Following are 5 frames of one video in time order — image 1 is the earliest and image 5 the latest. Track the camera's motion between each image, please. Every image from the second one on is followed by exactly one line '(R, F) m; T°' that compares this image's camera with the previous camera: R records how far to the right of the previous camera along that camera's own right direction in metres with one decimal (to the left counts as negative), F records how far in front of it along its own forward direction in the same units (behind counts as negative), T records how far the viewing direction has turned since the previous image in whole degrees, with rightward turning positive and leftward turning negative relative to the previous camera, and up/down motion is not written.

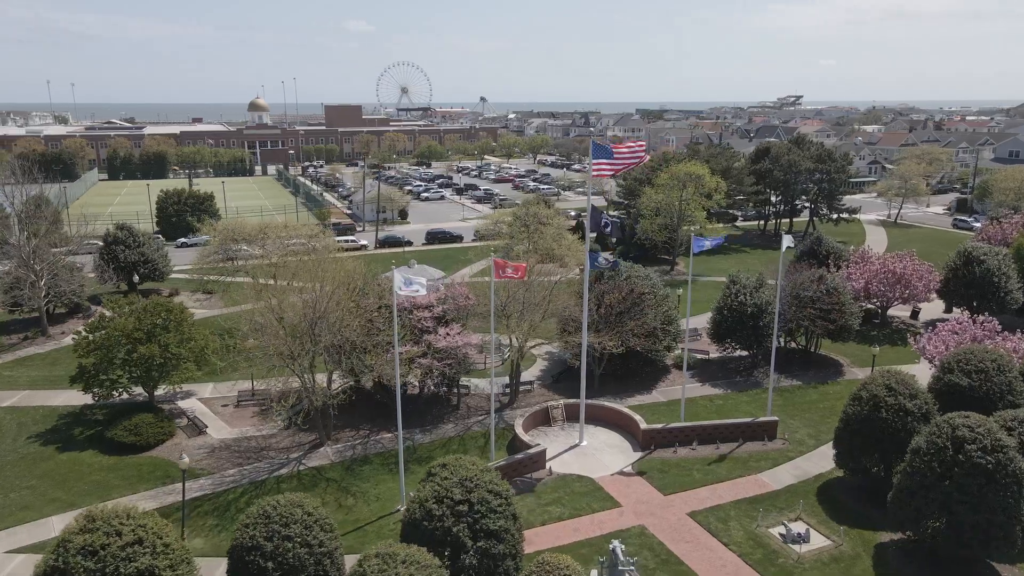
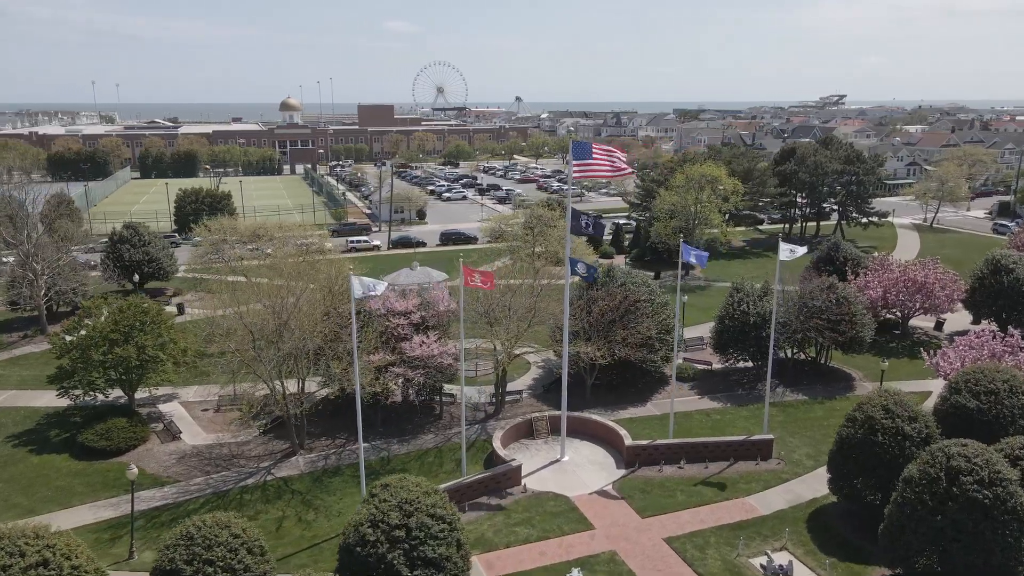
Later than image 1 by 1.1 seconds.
(+1.7, +1.1) m; -3°
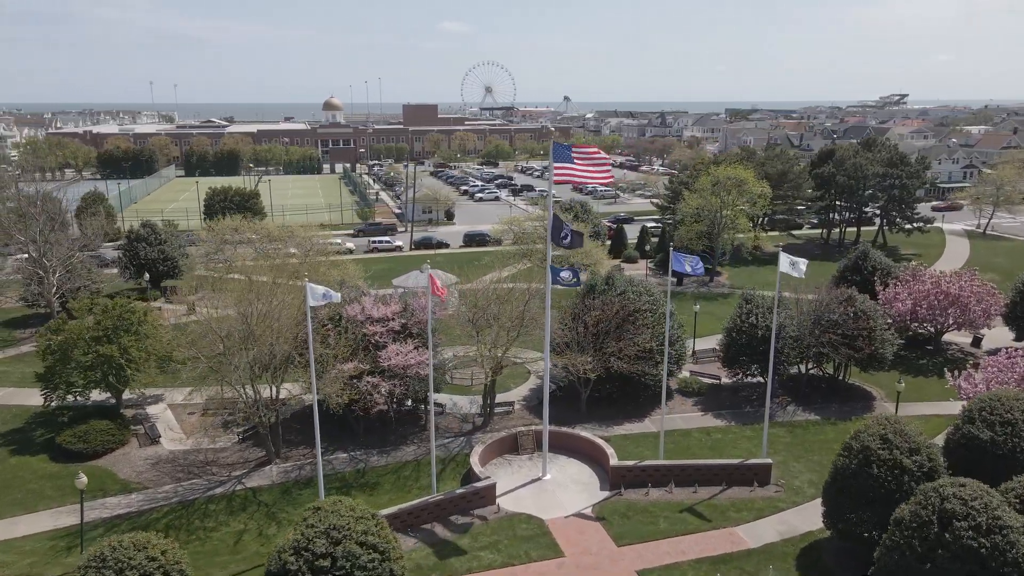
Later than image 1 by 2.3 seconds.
(+2.0, +1.1) m; -4°
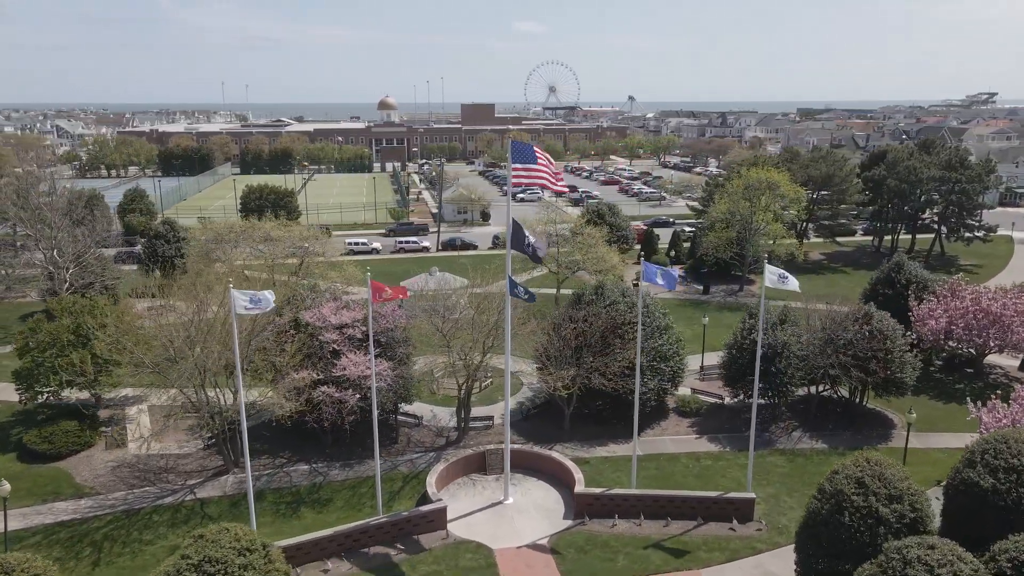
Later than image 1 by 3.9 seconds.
(+2.8, +1.5) m; -5°
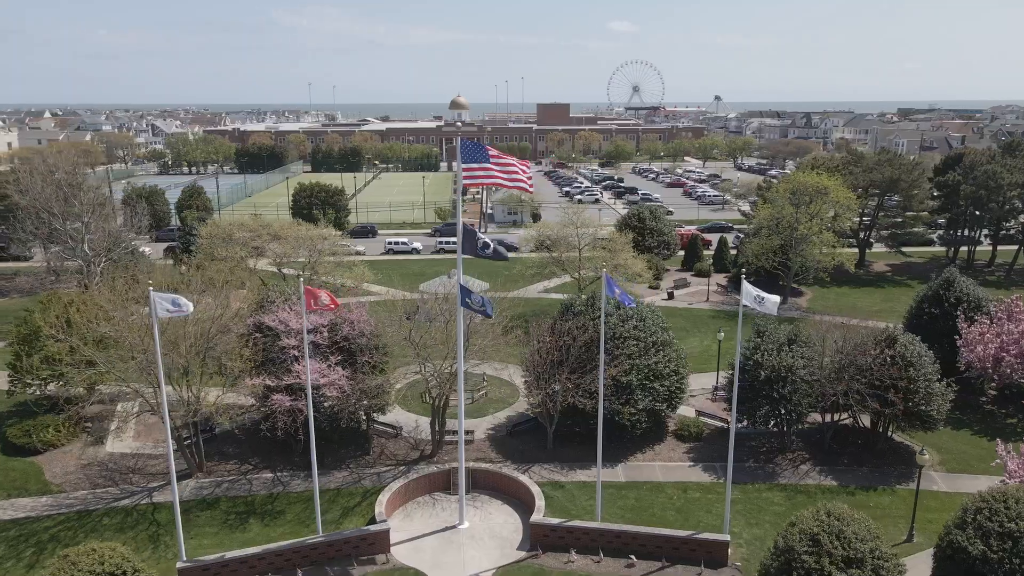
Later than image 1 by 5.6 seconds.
(+3.2, +1.5) m; -6°
